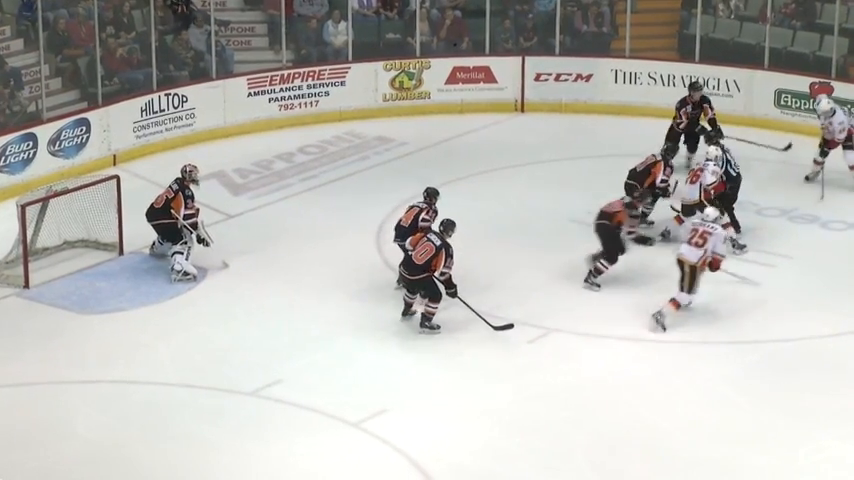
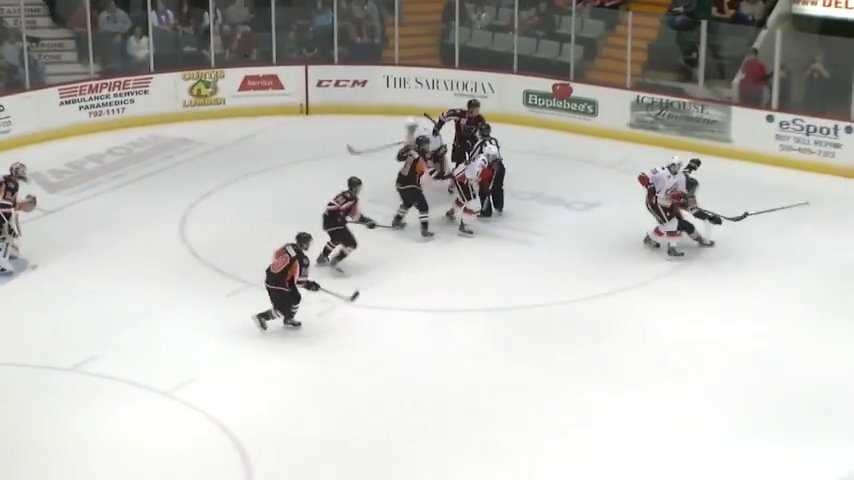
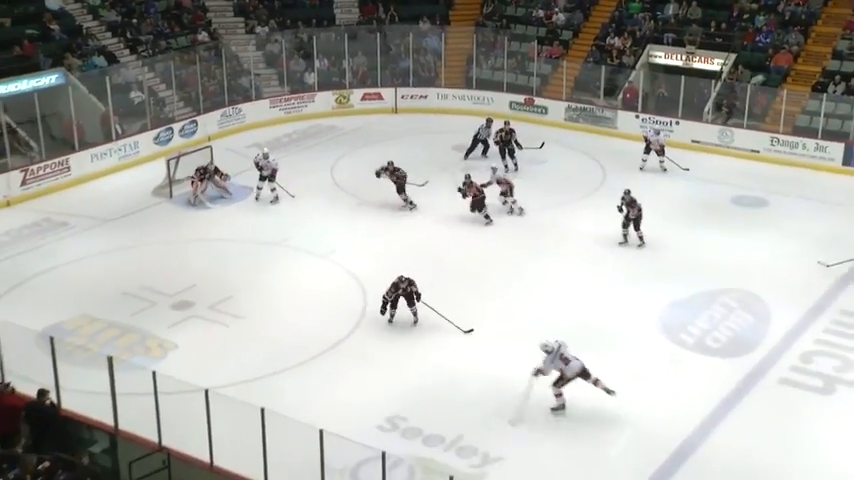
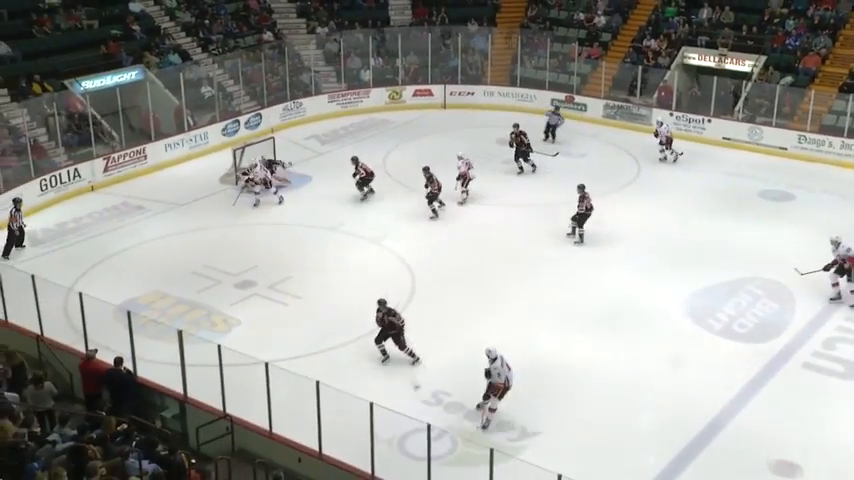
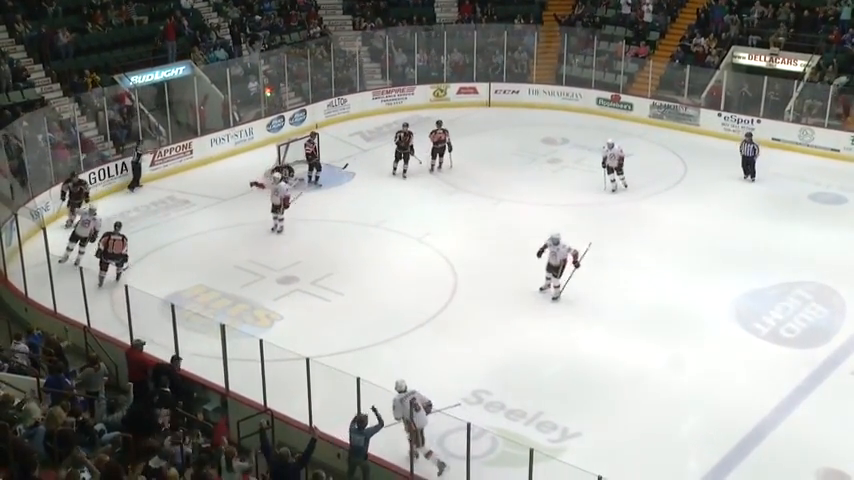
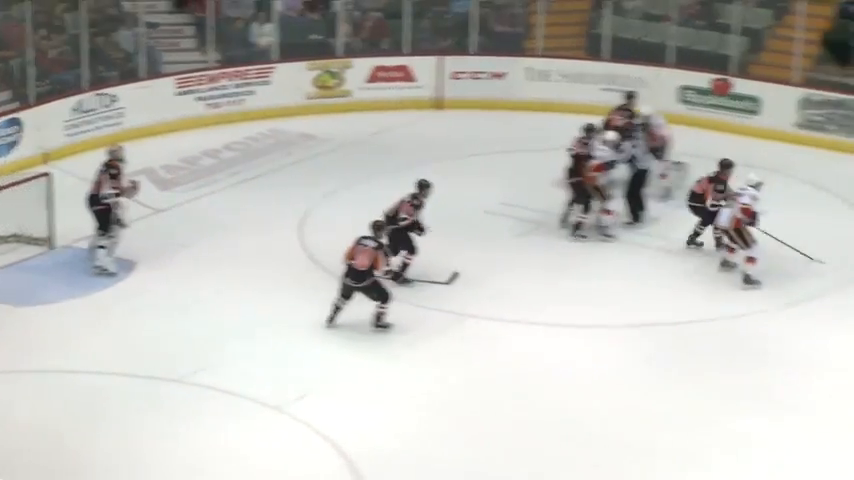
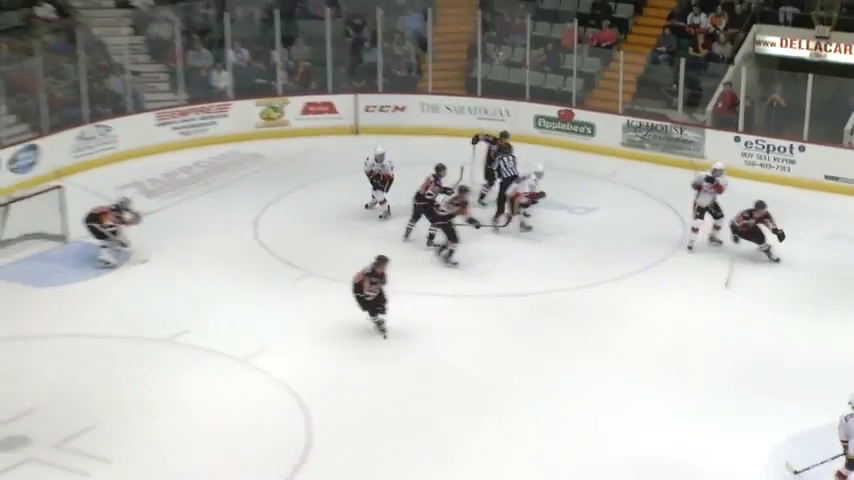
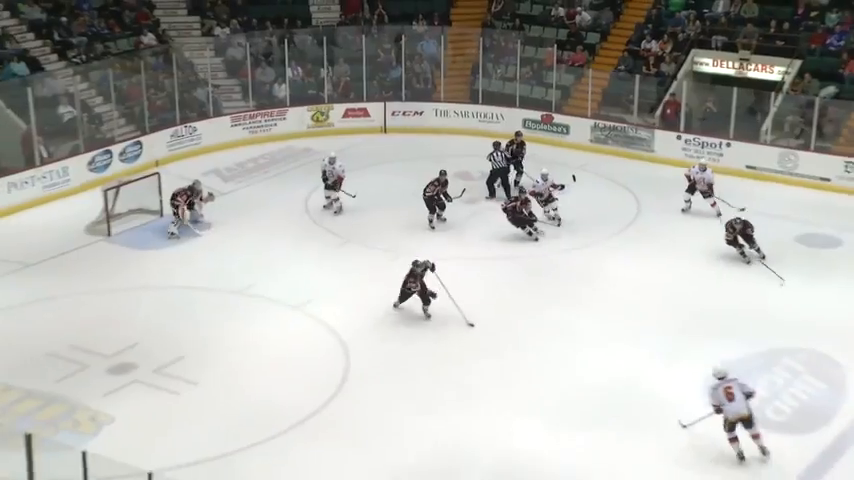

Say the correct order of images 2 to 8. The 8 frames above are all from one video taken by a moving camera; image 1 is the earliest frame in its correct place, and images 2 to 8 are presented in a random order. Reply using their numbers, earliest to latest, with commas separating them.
6, 2, 7, 8, 3, 4, 5
